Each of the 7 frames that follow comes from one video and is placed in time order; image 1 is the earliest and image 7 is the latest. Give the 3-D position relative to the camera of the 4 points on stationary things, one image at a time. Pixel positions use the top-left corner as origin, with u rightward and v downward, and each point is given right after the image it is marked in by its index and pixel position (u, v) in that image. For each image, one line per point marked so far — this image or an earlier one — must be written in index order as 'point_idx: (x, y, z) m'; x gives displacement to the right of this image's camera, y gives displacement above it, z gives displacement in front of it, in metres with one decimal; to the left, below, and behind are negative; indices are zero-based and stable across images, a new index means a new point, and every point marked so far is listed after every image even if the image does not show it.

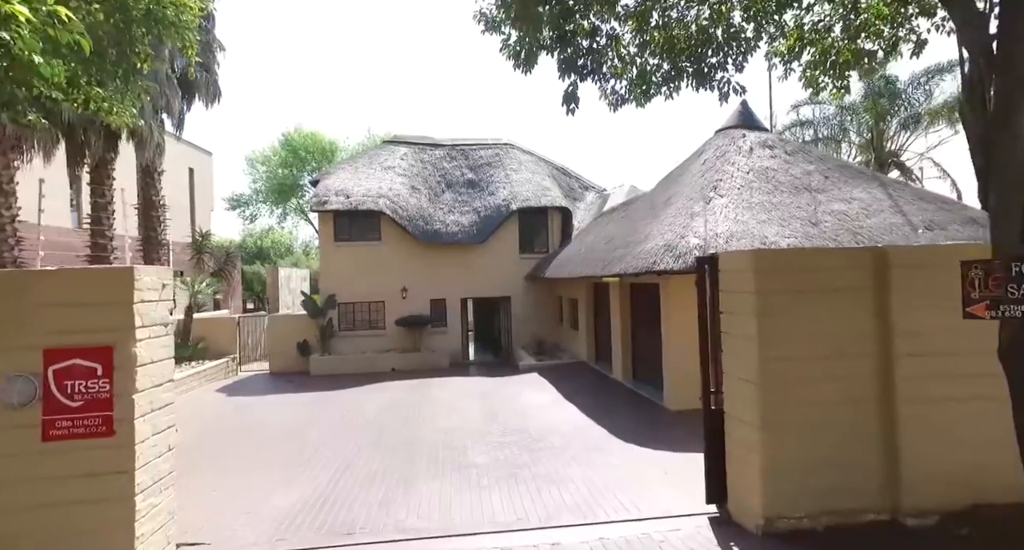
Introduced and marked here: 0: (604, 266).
0: (+2.0, +0.2, +11.0) m
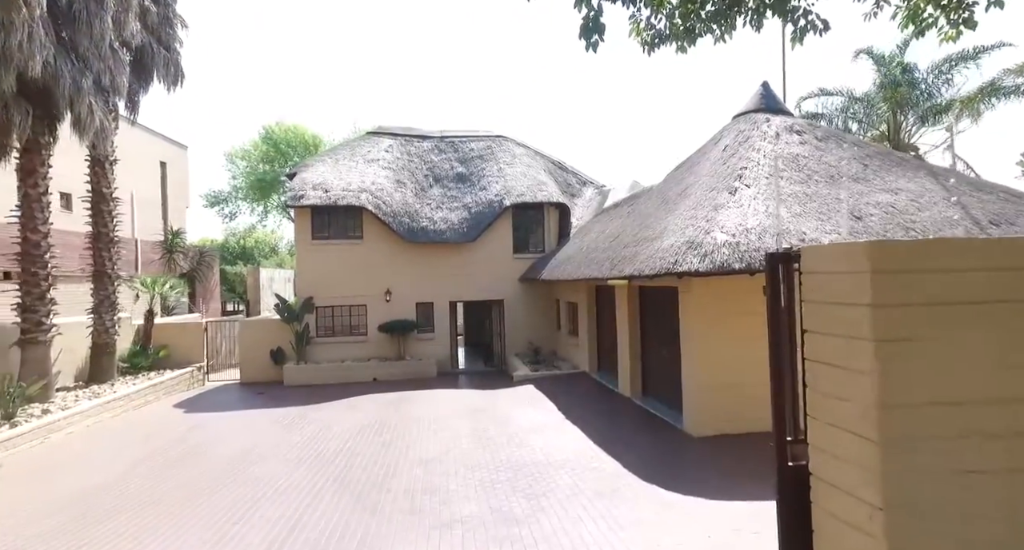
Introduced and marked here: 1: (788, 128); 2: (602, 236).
0: (+1.9, +0.1, +9.6) m
1: (+5.6, +3.0, +10.1) m
2: (+2.3, +0.9, +12.7) m
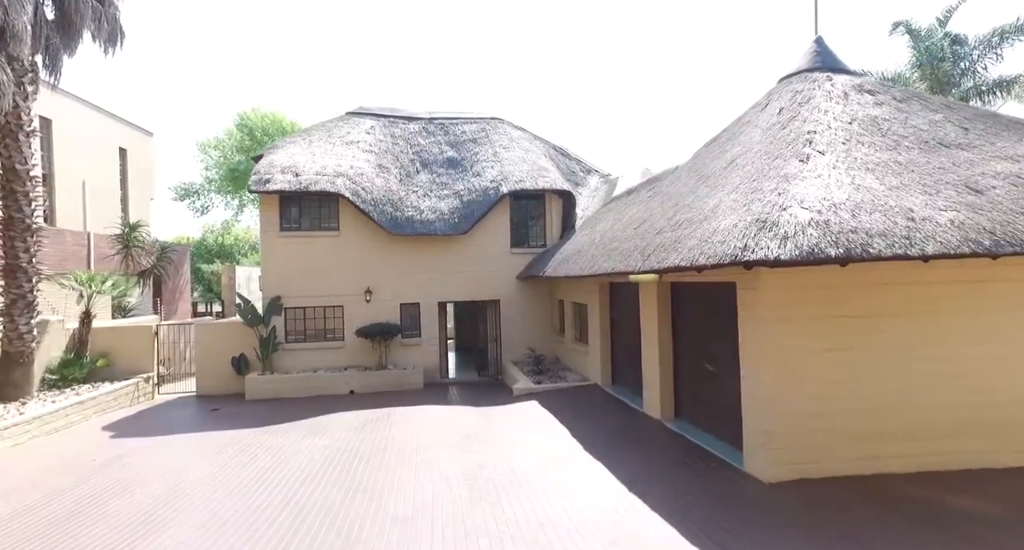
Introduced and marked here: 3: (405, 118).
0: (+2.0, +0.2, +7.6) m
1: (+5.6, +3.1, +8.1) m
2: (+2.3, +1.0, +10.7) m
3: (-3.9, +5.7, +18.1) m
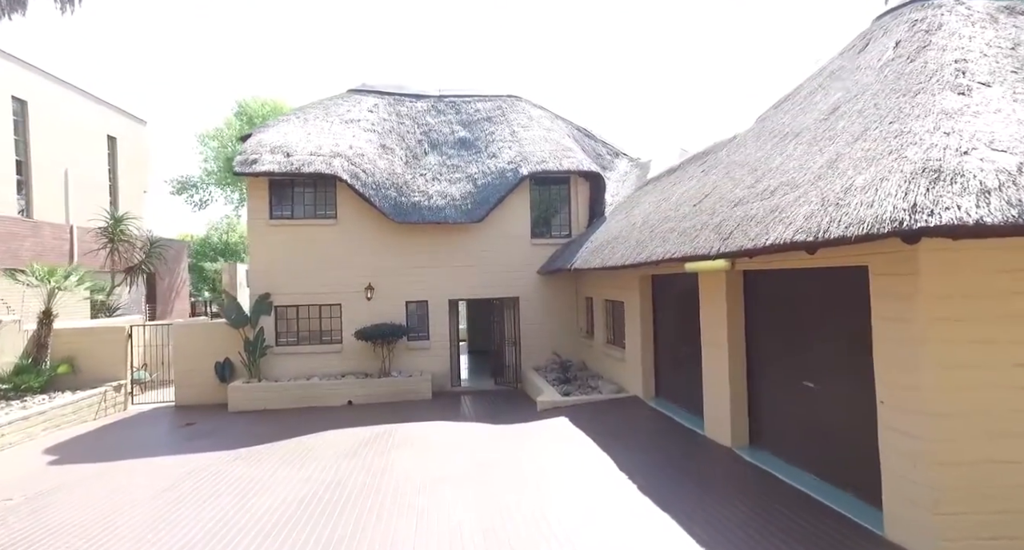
0: (+2.3, +0.4, +5.7) m
1: (+6.0, +3.2, +6.1) m
2: (+2.7, +1.2, +8.7) m
3: (-3.3, +5.9, +16.3) m
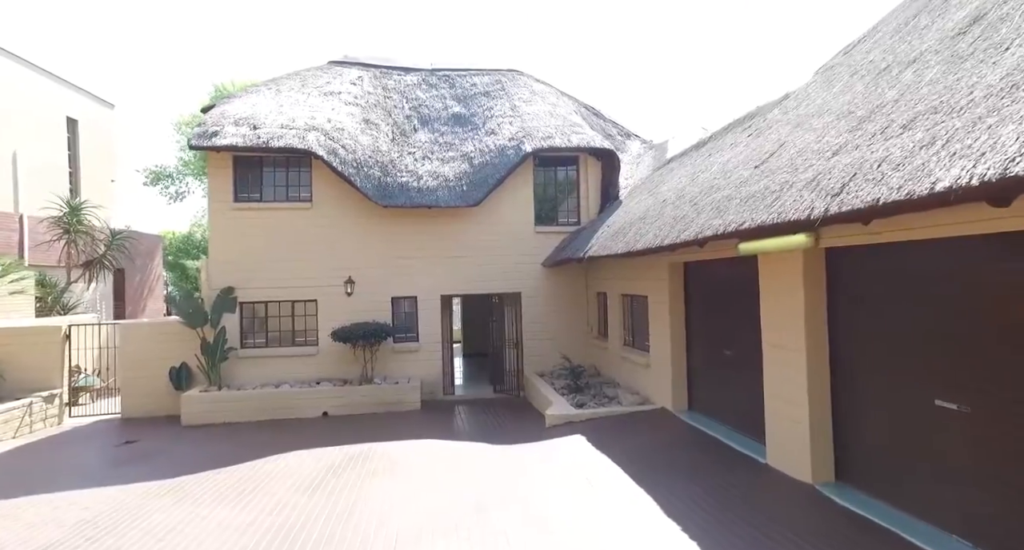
0: (+2.4, +0.6, +4.0) m
1: (+6.1, +3.4, +4.5) m
2: (+2.8, +1.4, +7.1) m
3: (-3.2, +6.1, +14.6) m
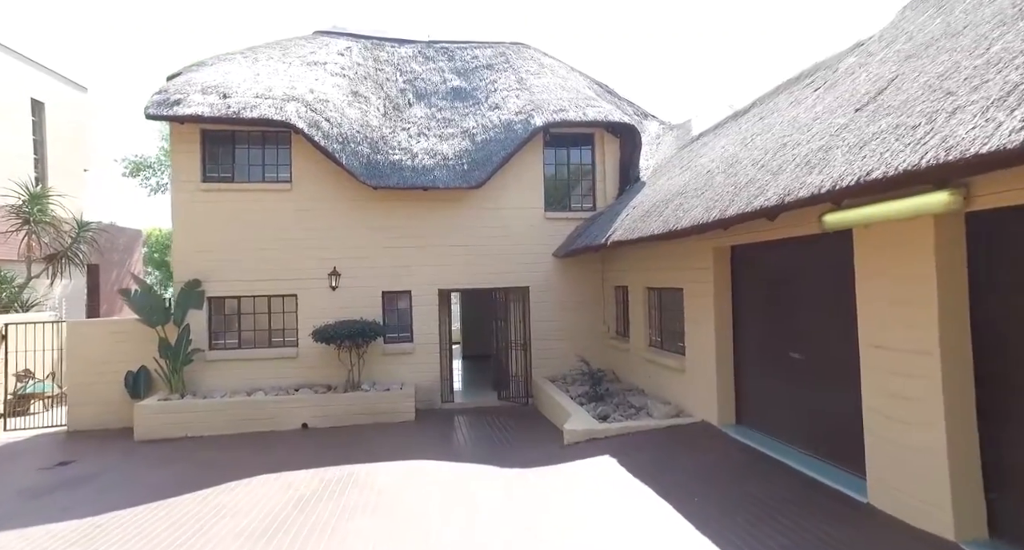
0: (+2.6, +0.8, +2.6) m
1: (+6.3, +3.6, +3.1) m
2: (+3.0, +1.6, +5.7) m
3: (-3.1, +6.2, +13.2) m
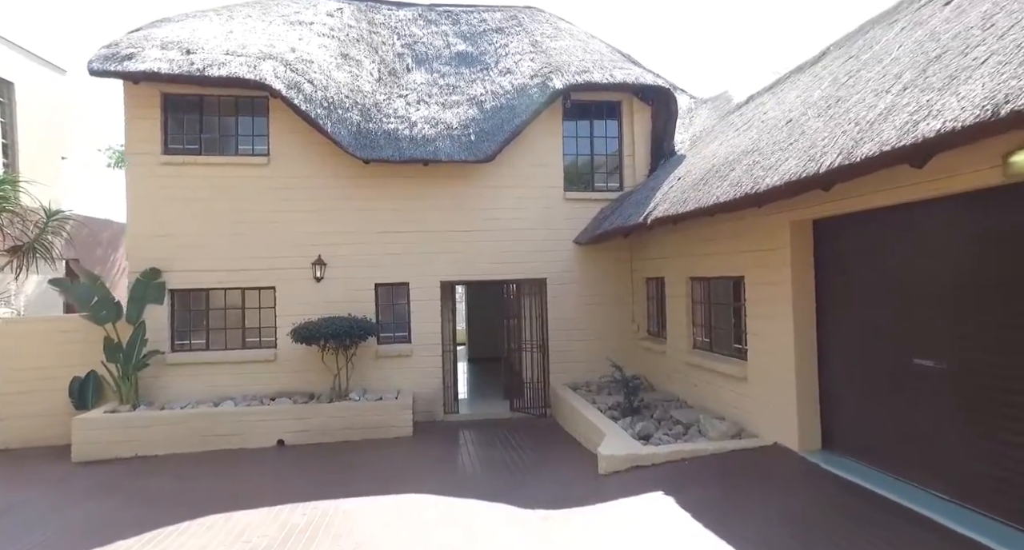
0: (+2.8, +1.0, +1.1) m
1: (+6.5, +3.8, +1.6) m
2: (+3.2, +1.8, +4.2) m
3: (-2.8, +6.4, +11.7) m
